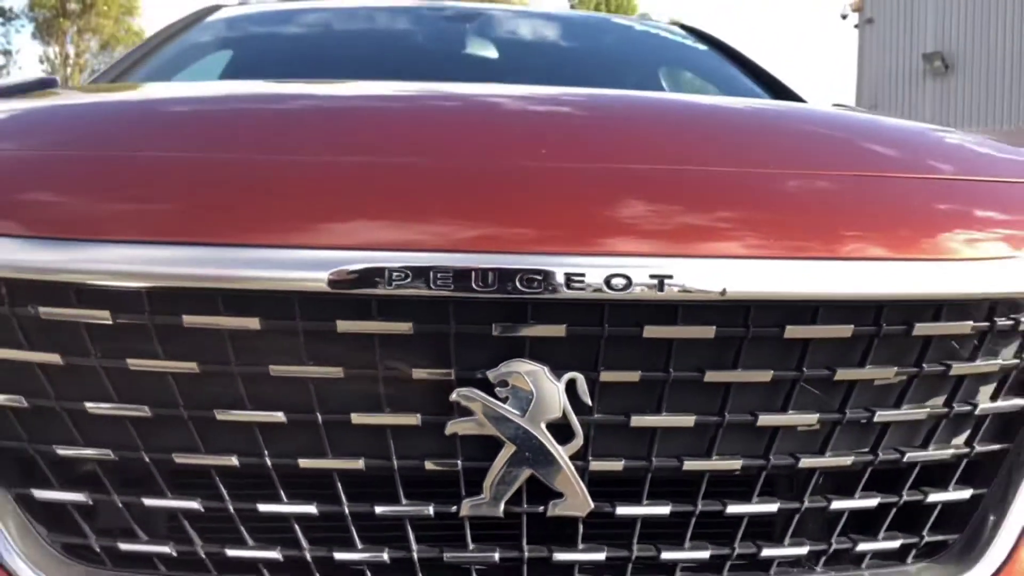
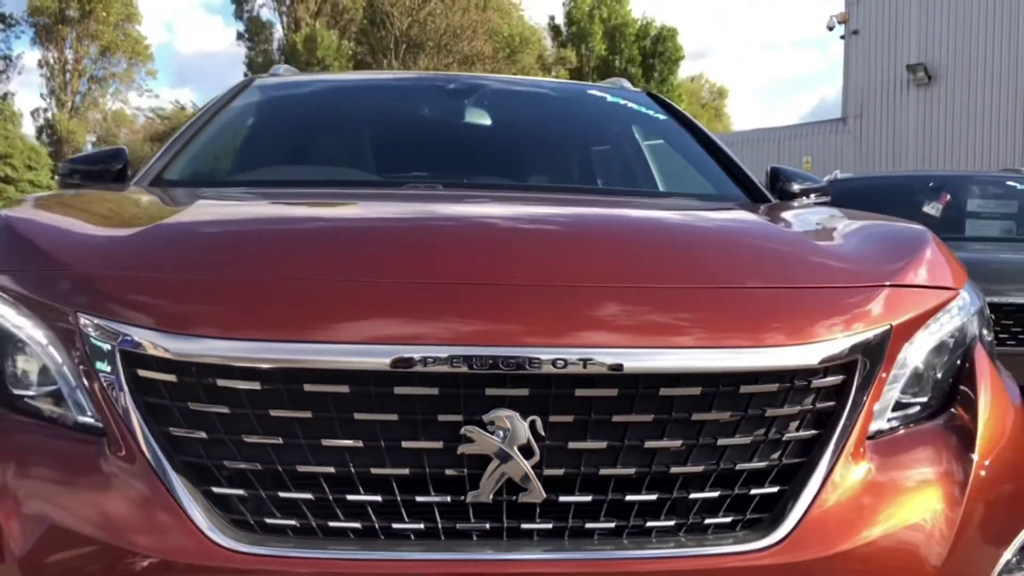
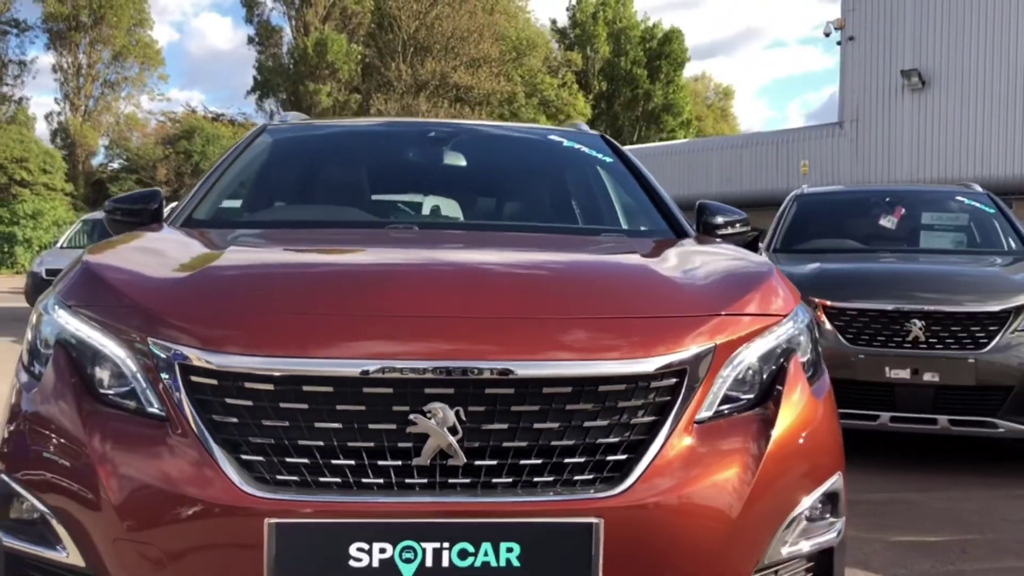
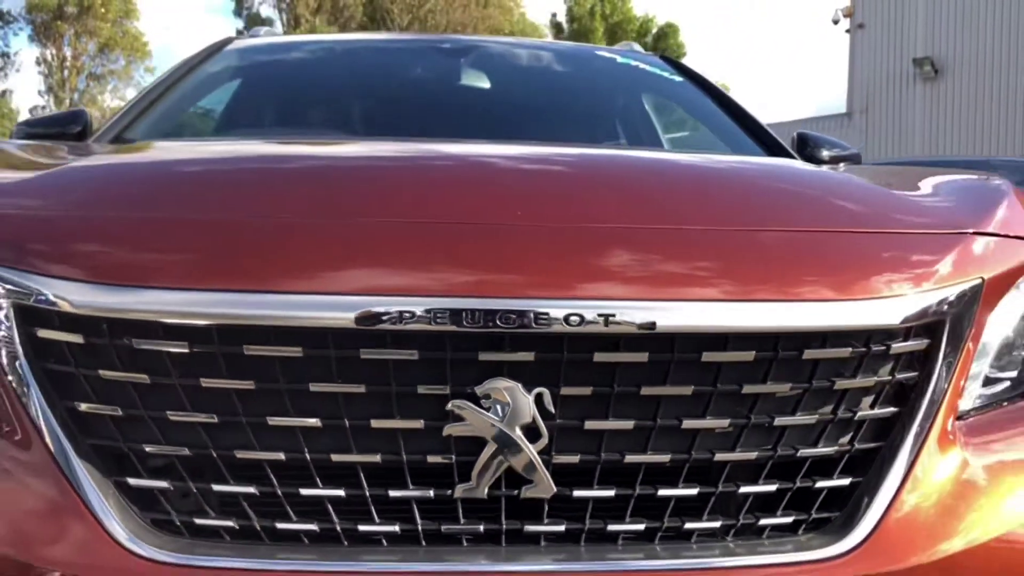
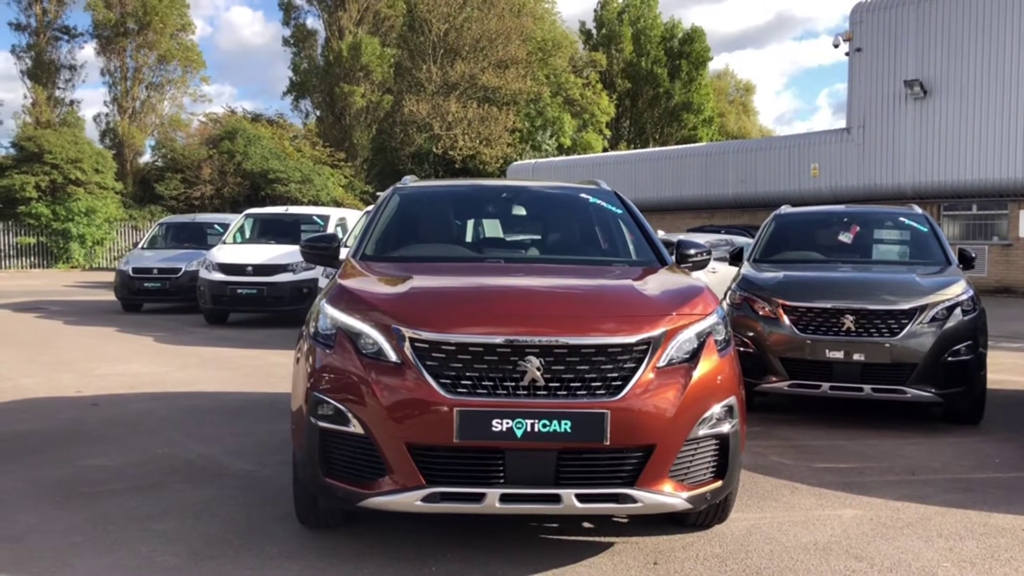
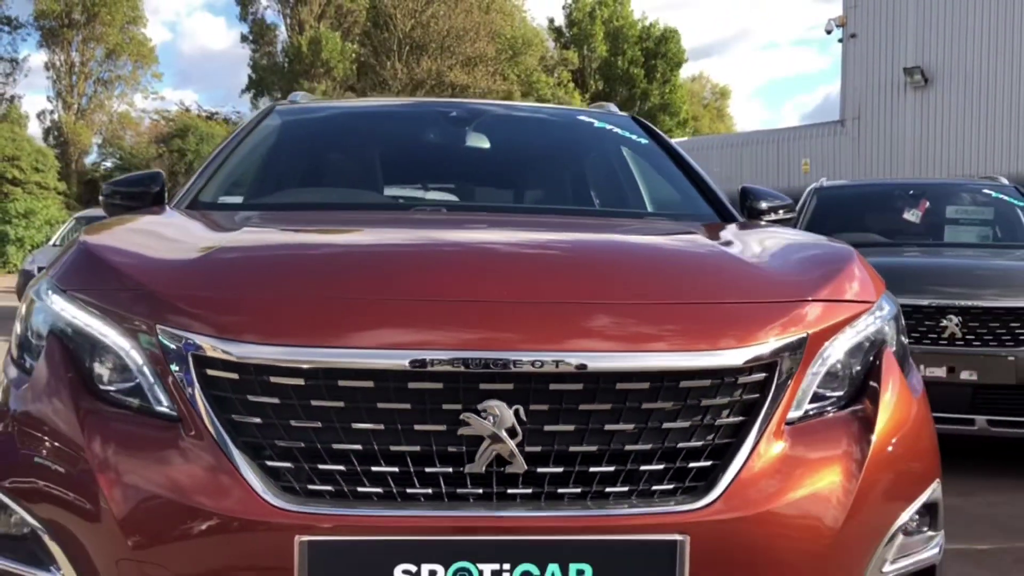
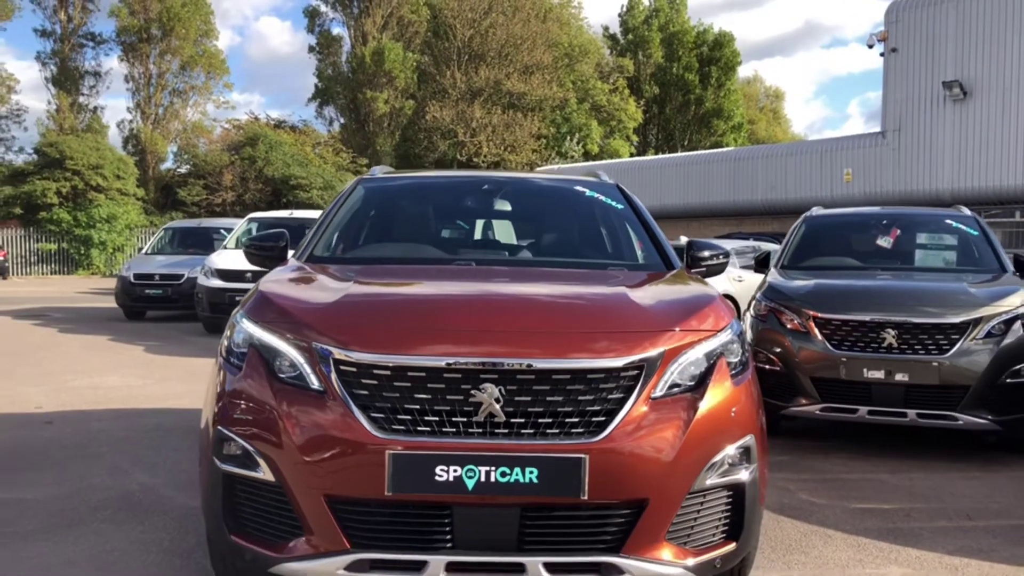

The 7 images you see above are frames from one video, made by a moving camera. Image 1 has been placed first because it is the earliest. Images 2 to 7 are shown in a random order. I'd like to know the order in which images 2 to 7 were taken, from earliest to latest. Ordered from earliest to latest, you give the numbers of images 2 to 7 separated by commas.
4, 2, 6, 3, 7, 5
